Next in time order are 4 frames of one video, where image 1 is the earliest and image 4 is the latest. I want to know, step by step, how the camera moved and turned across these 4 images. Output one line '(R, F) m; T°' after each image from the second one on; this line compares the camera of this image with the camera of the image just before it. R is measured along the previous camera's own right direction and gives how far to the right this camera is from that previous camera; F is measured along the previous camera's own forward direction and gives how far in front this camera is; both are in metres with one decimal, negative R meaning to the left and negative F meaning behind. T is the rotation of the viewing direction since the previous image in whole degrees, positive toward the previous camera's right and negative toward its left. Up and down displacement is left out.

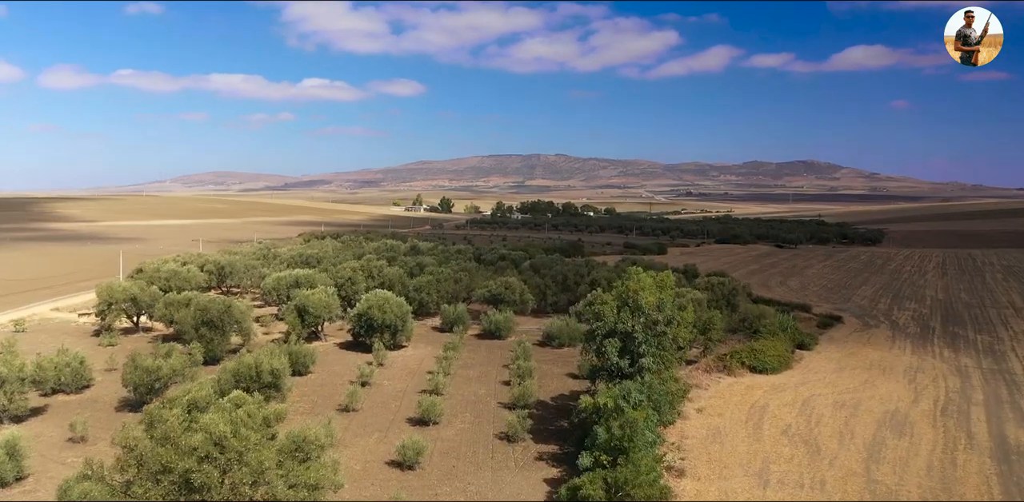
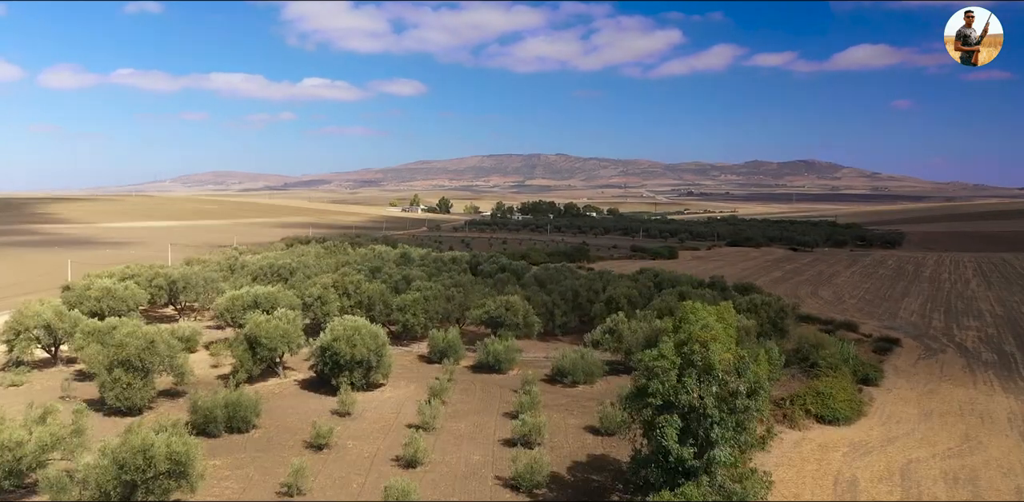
(-0.1, +4.7) m; 0°
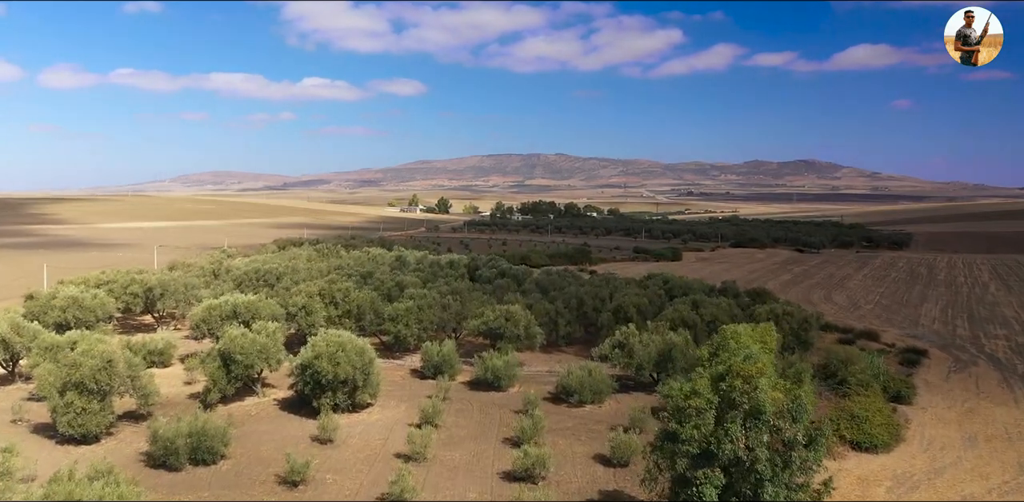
(0.0, +1.8) m; 0°
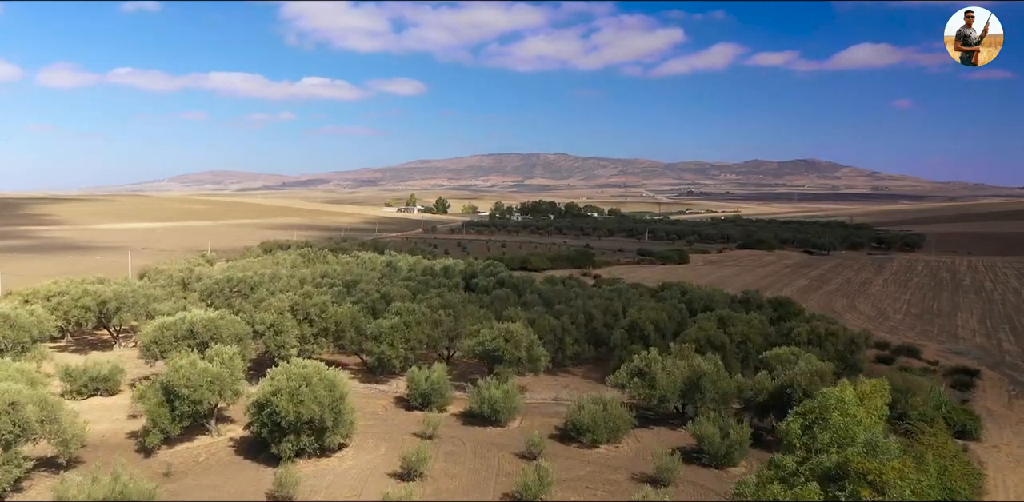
(0.0, +2.9) m; 0°
